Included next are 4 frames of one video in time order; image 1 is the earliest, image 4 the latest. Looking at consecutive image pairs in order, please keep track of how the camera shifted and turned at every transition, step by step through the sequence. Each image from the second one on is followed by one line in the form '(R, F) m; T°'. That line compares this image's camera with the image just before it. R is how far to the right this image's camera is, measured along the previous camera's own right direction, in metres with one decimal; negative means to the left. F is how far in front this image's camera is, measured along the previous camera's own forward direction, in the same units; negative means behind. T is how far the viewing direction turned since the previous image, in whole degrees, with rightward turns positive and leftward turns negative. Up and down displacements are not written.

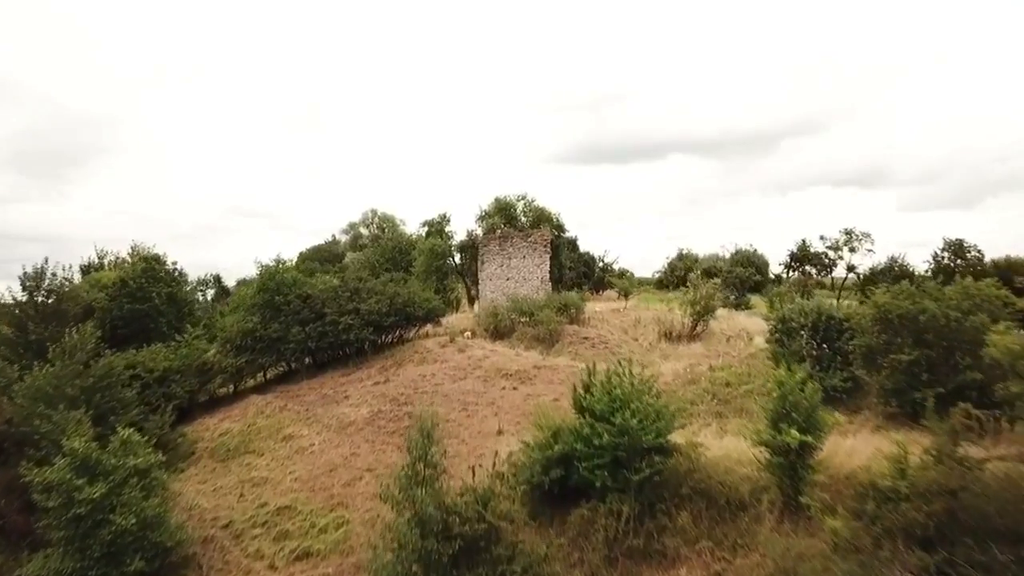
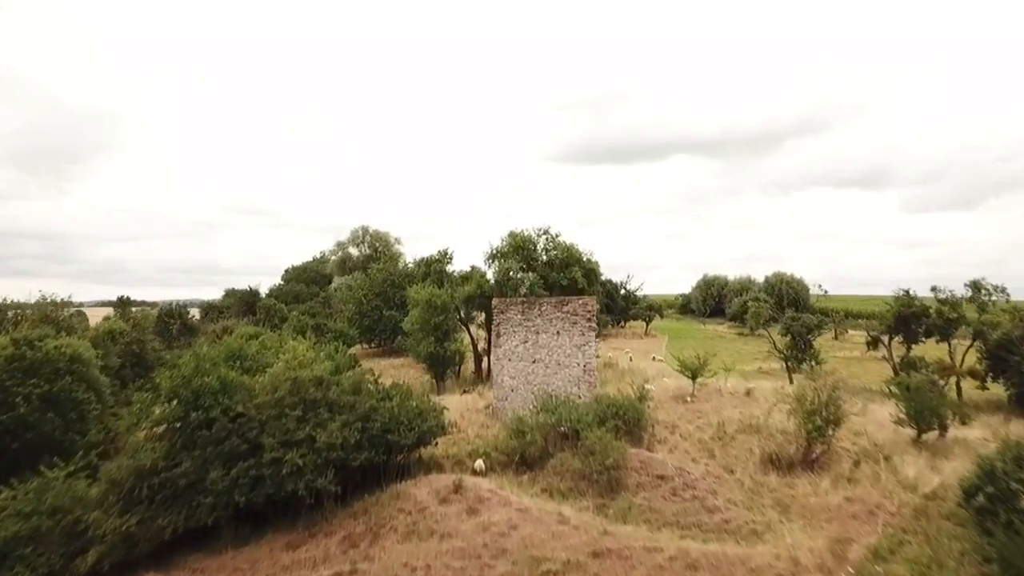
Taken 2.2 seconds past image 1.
(-0.7, +10.5) m; 0°
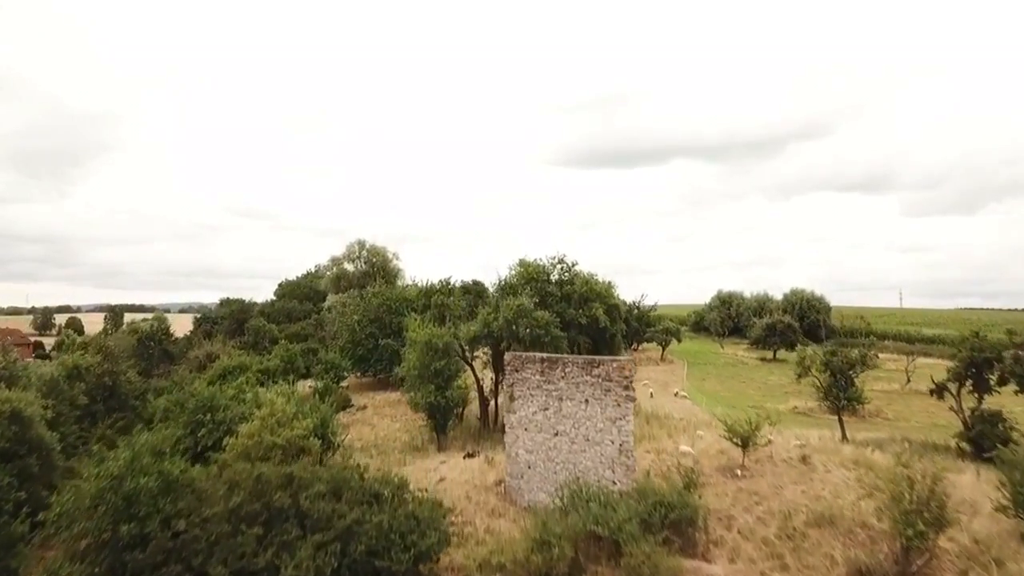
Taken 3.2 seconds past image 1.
(-0.4, +4.6) m; 0°
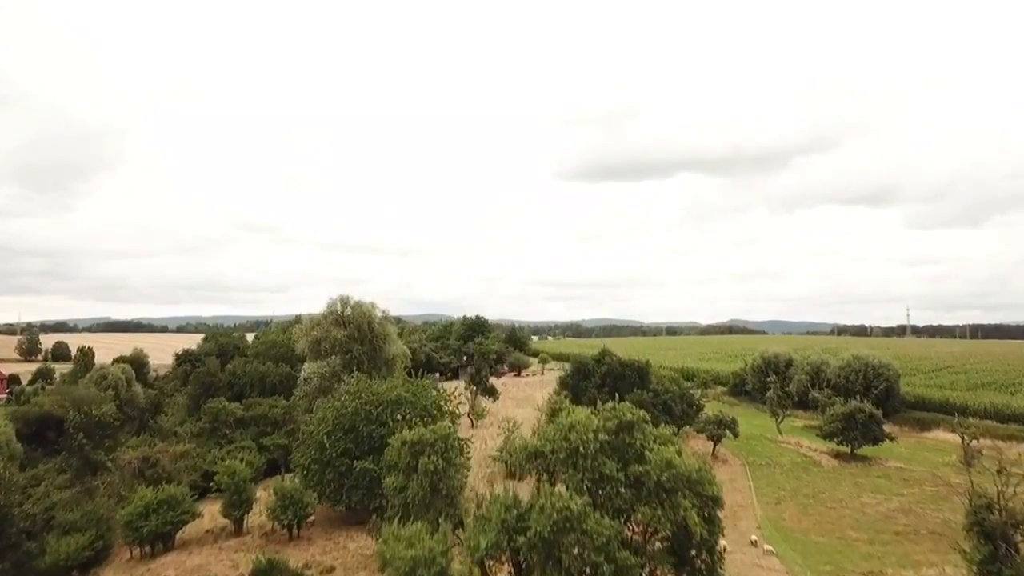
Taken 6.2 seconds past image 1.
(-0.3, +2.5) m; 0°
